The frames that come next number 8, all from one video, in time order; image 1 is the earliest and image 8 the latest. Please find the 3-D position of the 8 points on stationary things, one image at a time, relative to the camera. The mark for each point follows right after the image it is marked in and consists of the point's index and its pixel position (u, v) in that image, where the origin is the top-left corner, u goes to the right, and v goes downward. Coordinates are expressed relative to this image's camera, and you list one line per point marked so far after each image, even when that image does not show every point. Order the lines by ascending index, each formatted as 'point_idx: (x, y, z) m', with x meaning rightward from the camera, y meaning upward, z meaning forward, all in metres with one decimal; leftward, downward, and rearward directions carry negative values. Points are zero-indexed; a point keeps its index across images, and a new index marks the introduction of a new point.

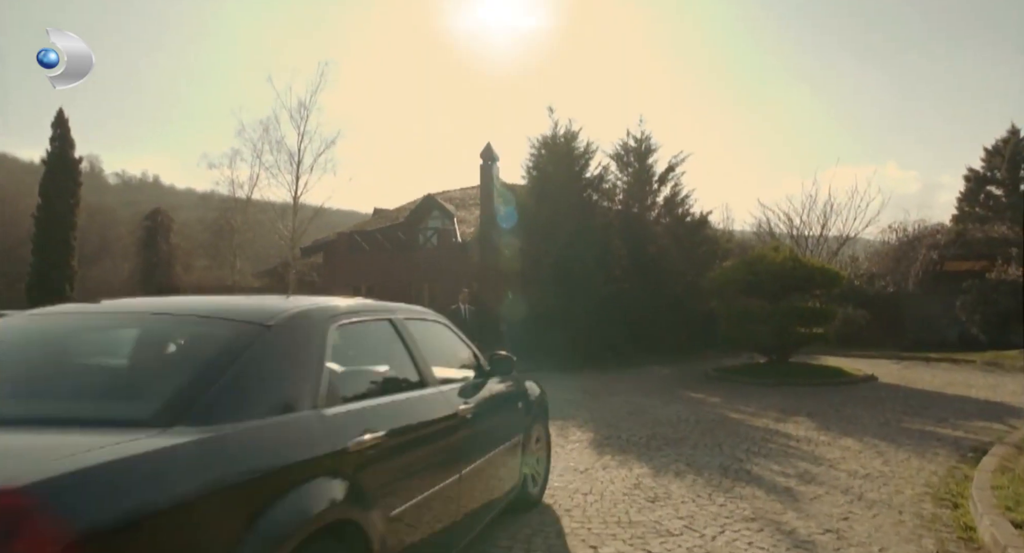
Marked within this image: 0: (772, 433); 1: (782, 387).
0: (+3.4, -2.1, +8.3) m
1: (+5.7, -2.4, +13.6) m
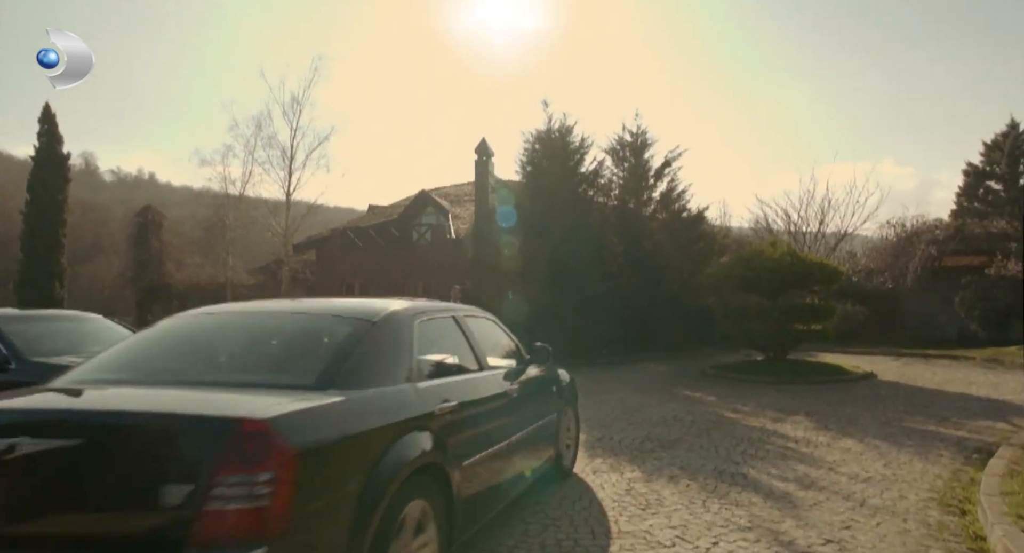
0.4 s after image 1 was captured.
0: (+3.3, -2.0, +8.0) m
1: (+5.5, -2.3, +13.3) m
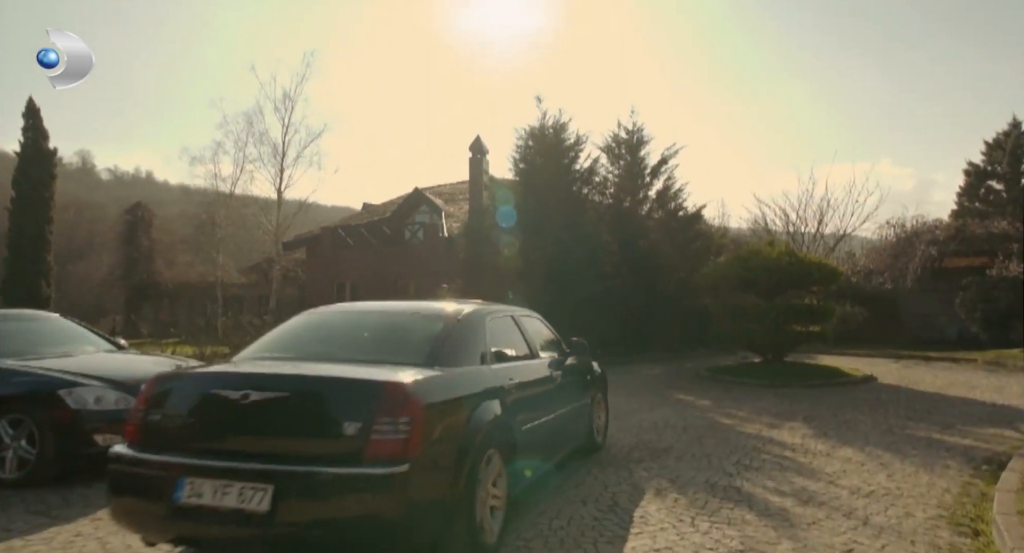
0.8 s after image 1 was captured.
0: (+3.0, -2.0, +7.6) m
1: (+5.3, -2.3, +12.9) m
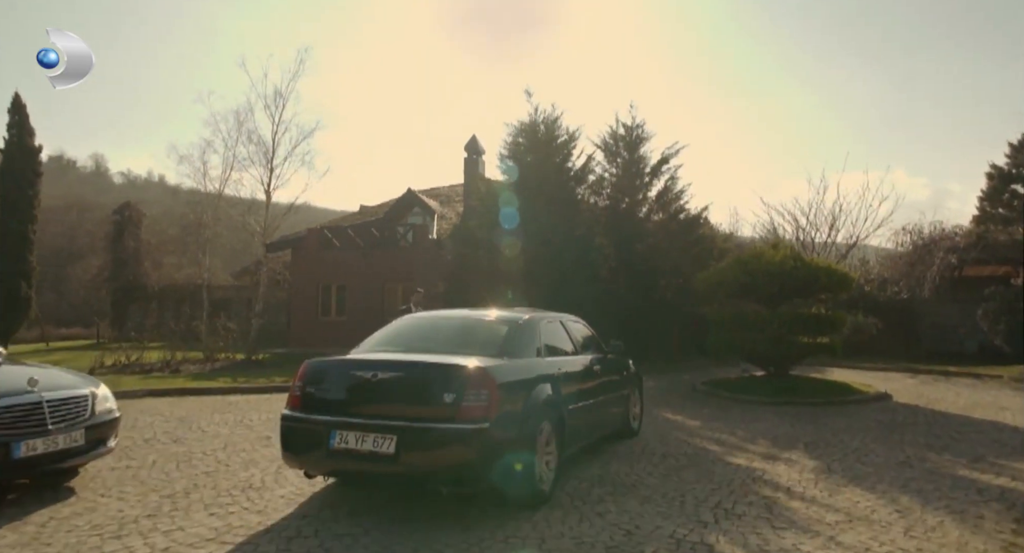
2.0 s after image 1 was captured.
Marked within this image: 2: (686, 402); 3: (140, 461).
0: (+2.5, -2.0, +6.4) m
1: (+4.8, -2.4, +11.6) m
2: (+3.3, -2.4, +12.0) m
3: (-3.8, -1.9, +6.4) m
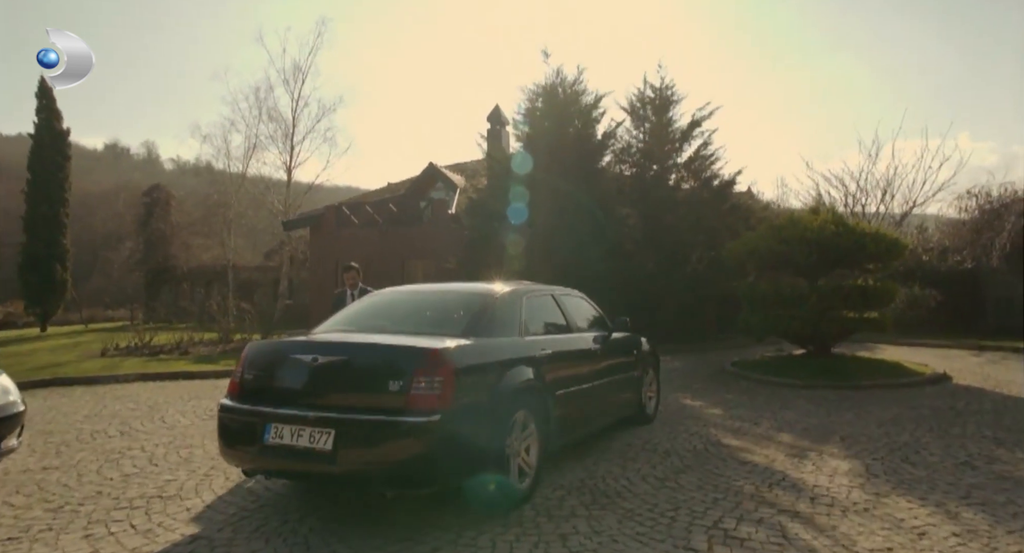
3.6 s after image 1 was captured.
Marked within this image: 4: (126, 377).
0: (+2.2, -1.7, +5.2) m
1: (+4.9, -1.9, +10.3) m
2: (+3.4, -1.8, +10.7) m
3: (-4.1, -1.7, +5.7) m
4: (-7.4, -1.9, +12.2) m
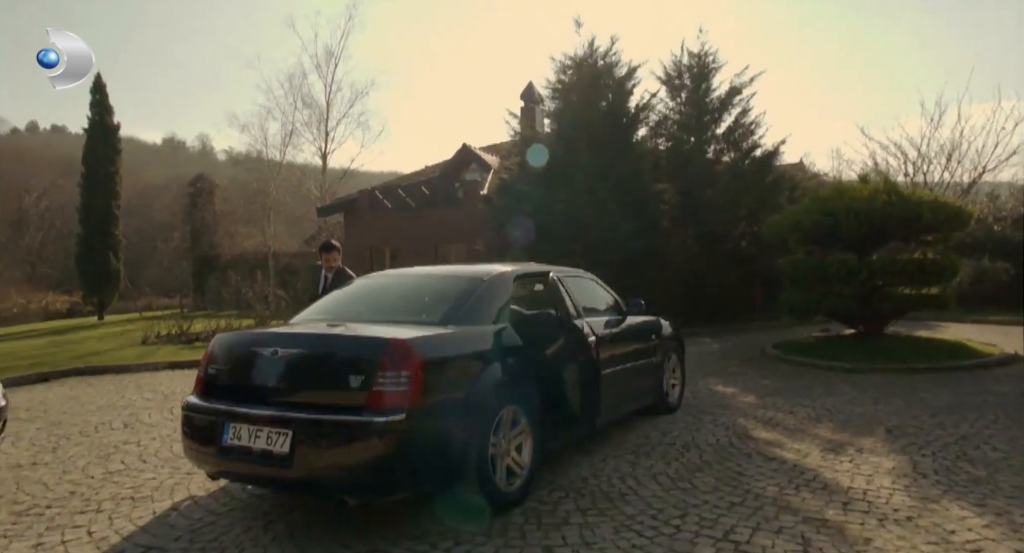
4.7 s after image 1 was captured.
0: (+2.1, -1.5, +4.6) m
1: (+5.2, -1.5, +9.5) m
2: (+3.7, -1.5, +10.0) m
3: (-4.0, -1.6, +5.6) m
4: (-6.9, -1.7, +12.3) m
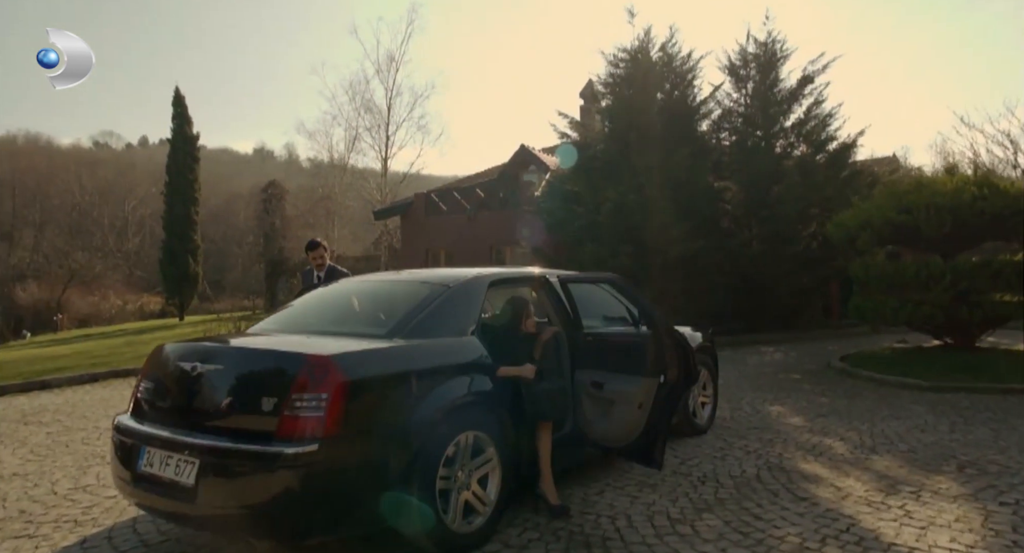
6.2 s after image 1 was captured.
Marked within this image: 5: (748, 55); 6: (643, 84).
0: (+1.9, -1.5, +3.8) m
1: (+5.6, -1.5, +8.3) m
2: (+4.2, -1.5, +9.0) m
3: (-4.1, -1.6, +5.5) m
4: (-6.1, -1.8, +12.4) m
5: (+6.6, +6.2, +17.7) m
6: (+3.4, +4.9, +16.3) m
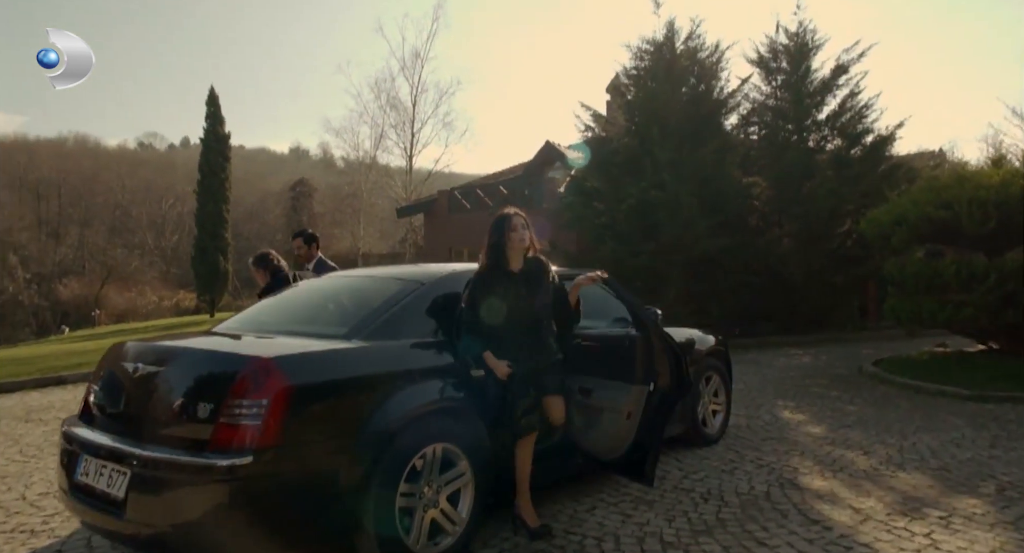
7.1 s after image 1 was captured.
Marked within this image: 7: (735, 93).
0: (+1.8, -1.5, +3.4) m
1: (+5.7, -1.5, +7.6) m
2: (+4.3, -1.5, +8.4) m
3: (-4.1, -1.6, +5.4) m
4: (-5.8, -1.7, +12.4) m
5: (+7.2, +6.2, +17.0) m
6: (+3.9, +5.0, +15.8) m
7: (+5.6, +4.6, +16.0) m
